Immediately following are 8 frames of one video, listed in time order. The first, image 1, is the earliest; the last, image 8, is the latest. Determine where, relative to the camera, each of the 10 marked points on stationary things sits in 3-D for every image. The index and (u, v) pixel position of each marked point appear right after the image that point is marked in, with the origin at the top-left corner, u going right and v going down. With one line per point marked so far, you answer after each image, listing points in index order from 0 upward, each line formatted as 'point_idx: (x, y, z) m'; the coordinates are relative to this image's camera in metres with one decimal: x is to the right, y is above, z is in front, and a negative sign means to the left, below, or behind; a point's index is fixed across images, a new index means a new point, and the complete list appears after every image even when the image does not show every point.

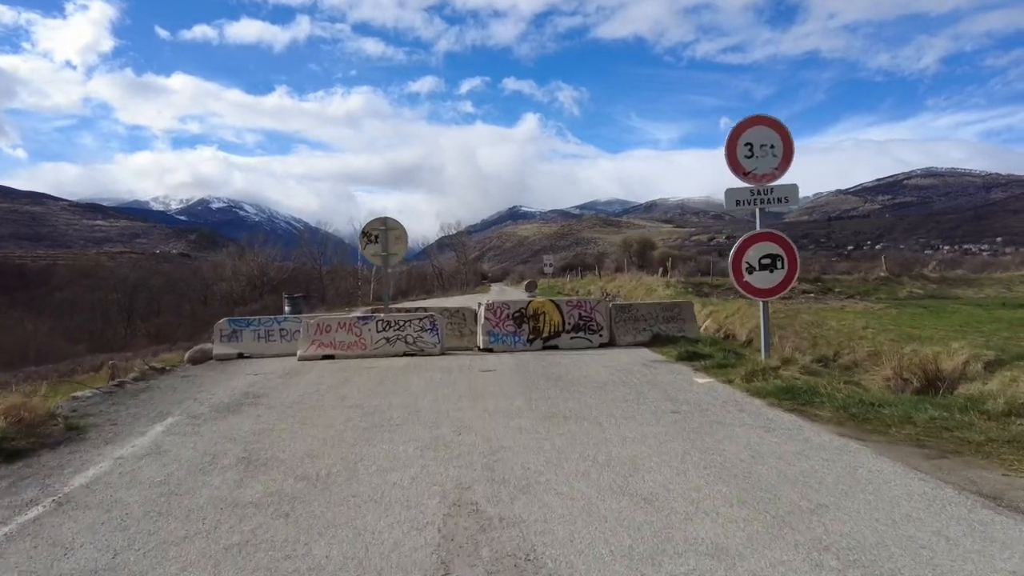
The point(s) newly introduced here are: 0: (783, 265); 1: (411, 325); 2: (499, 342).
0: (+4.5, +0.4, +10.6) m
1: (-2.3, -0.9, +14.7) m
2: (-0.3, -1.3, +14.9) m
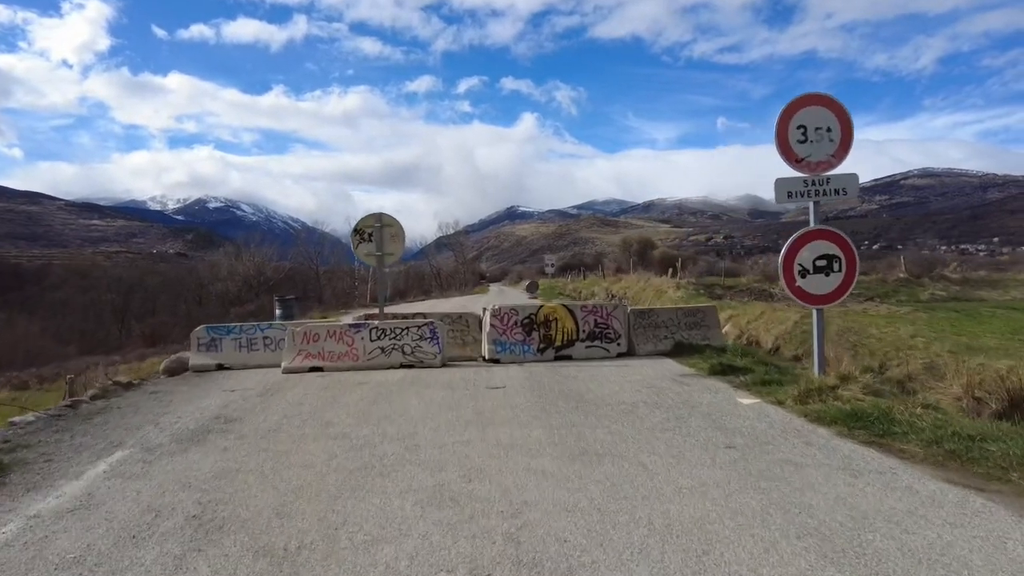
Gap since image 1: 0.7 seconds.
0: (+4.7, +0.3, +9.2) m
1: (-2.2, -1.0, +13.2) m
2: (-0.1, -1.3, +13.5) m
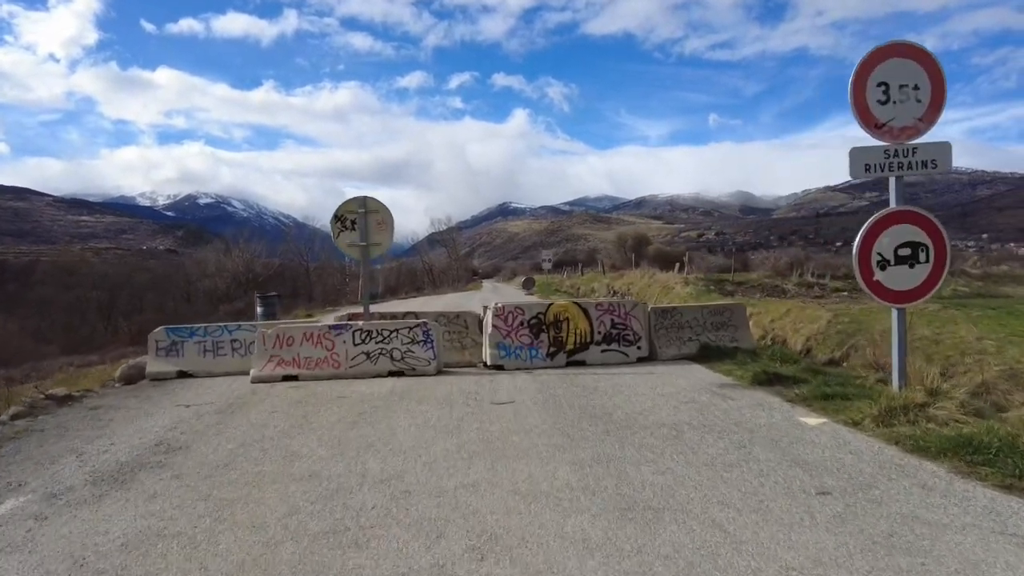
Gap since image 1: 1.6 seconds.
0: (+4.9, +0.4, +7.5) m
1: (-2.0, -0.9, +11.4) m
2: (0.0, -1.3, +11.7) m
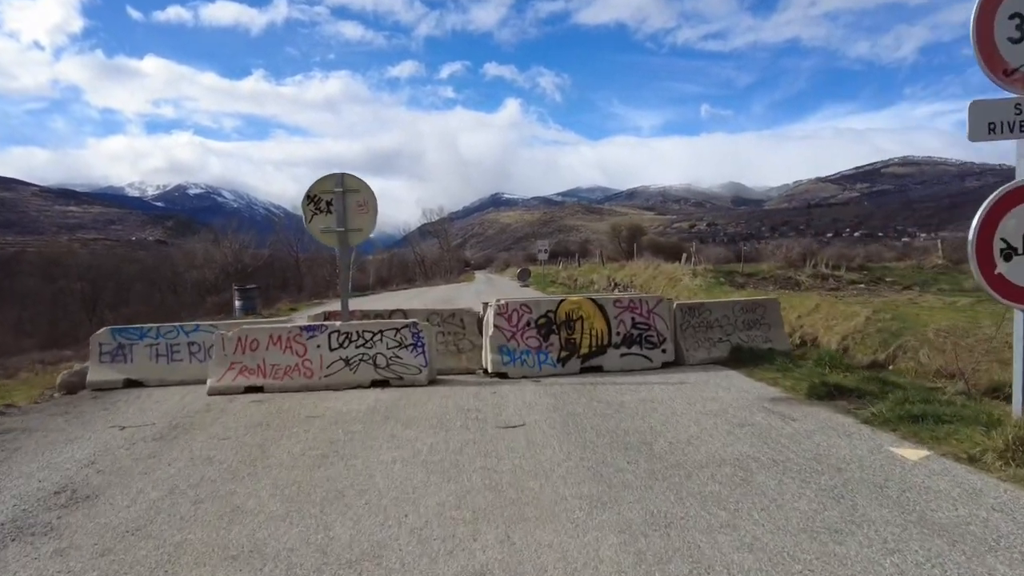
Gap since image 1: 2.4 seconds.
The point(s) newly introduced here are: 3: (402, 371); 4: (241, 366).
0: (+5.0, +0.4, +5.8) m
1: (-2.0, -0.8, +9.6) m
2: (+0.1, -1.2, +10.0) m
3: (-1.6, -1.2, +9.5) m
4: (-4.1, -1.2, +9.6) m
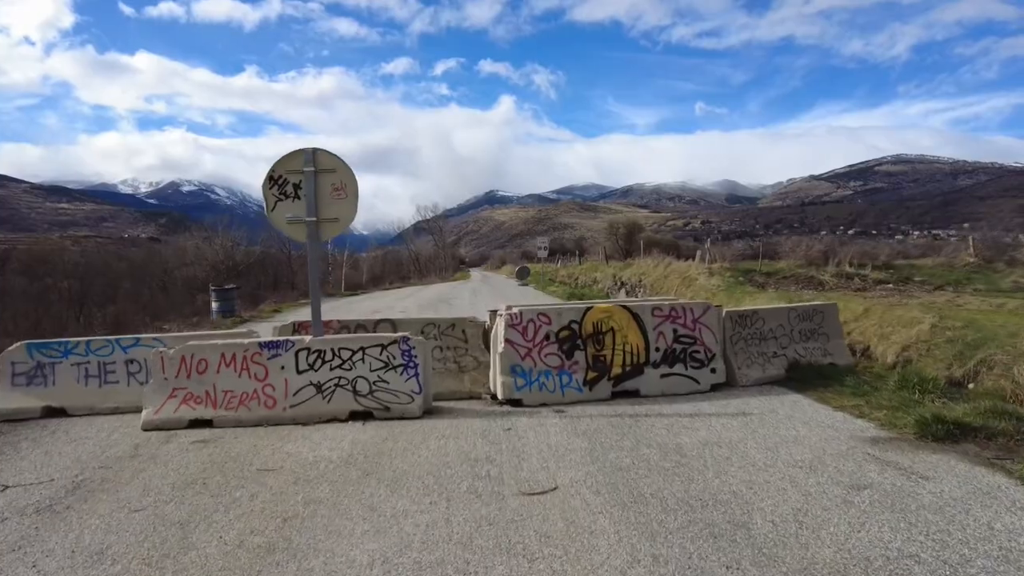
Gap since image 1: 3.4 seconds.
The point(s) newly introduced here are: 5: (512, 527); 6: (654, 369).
0: (+5.3, +0.3, +3.8) m
1: (-1.8, -0.9, +7.6) m
2: (+0.3, -1.2, +8.0) m
3: (-1.4, -1.3, +7.5) m
4: (-3.9, -1.2, +7.5) m
5: (0.0, -1.6, +4.4) m
6: (+1.9, -1.1, +8.5) m
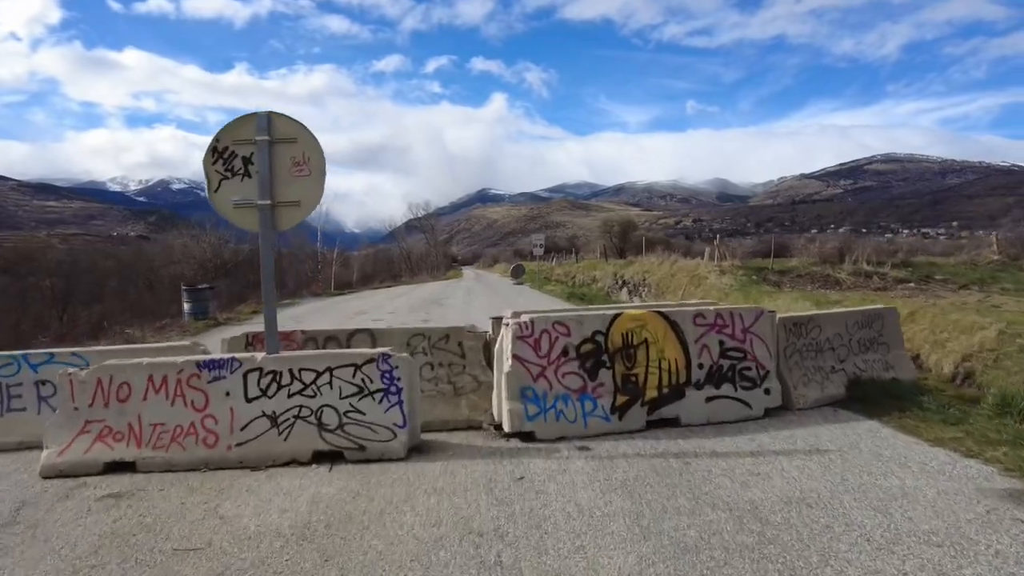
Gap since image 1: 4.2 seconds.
0: (+5.4, +0.3, +2.2) m
1: (-1.7, -0.9, +5.9) m
2: (+0.4, -1.3, +6.3) m
3: (-1.3, -1.3, +5.8) m
4: (-3.8, -1.3, +5.8) m
5: (+0.1, -1.7, +2.8) m
6: (+2.0, -1.1, +6.8) m
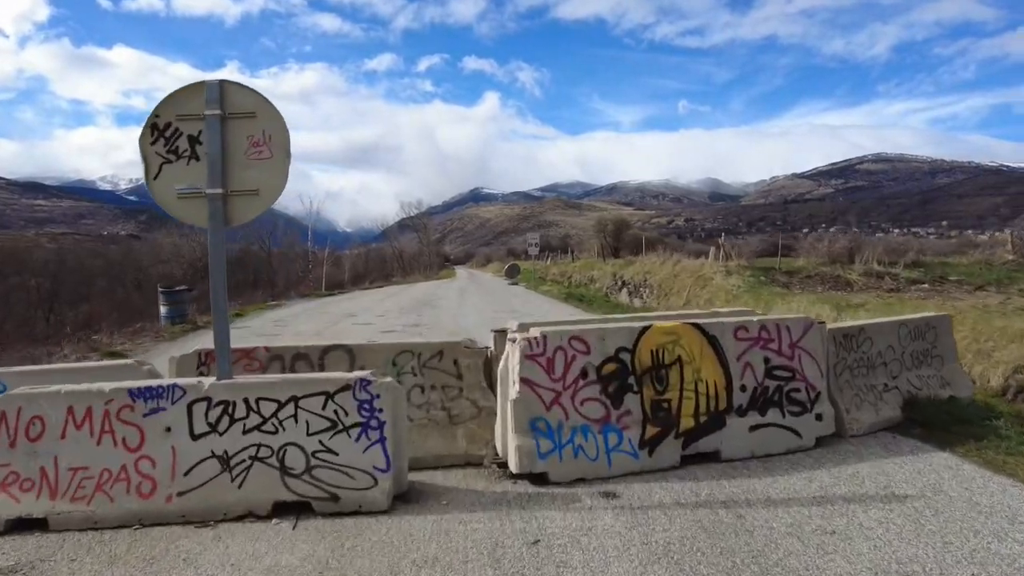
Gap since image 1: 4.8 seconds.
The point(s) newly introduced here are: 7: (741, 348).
0: (+5.5, +0.2, +1.1) m
1: (-1.6, -1.0, +4.8) m
2: (+0.4, -1.3, +5.2) m
3: (-1.3, -1.4, +4.7) m
4: (-3.7, -1.3, +4.6) m
5: (+0.3, -1.7, +1.6) m
6: (+2.0, -1.2, +5.7) m
7: (+2.1, -0.5, +5.8) m
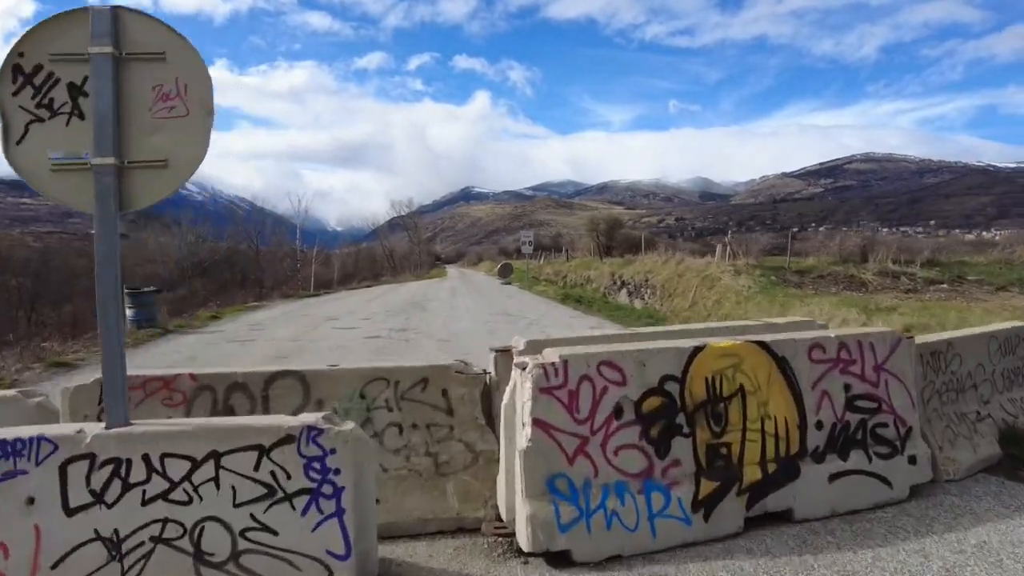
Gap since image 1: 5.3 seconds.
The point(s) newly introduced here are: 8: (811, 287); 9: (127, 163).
0: (+5.6, +0.2, -0.2) m
1: (-1.5, -1.0, +3.3) m
2: (+0.5, -1.4, +3.8) m
3: (-1.2, -1.5, +3.3) m
4: (-3.6, -1.4, +3.2) m
5: (+0.4, -1.8, +0.2) m
6: (+2.1, -1.2, +4.3) m
7: (+2.2, -0.6, +4.5) m
8: (+9.2, 0.0, +19.5) m
9: (-2.1, +0.7, +3.5) m
